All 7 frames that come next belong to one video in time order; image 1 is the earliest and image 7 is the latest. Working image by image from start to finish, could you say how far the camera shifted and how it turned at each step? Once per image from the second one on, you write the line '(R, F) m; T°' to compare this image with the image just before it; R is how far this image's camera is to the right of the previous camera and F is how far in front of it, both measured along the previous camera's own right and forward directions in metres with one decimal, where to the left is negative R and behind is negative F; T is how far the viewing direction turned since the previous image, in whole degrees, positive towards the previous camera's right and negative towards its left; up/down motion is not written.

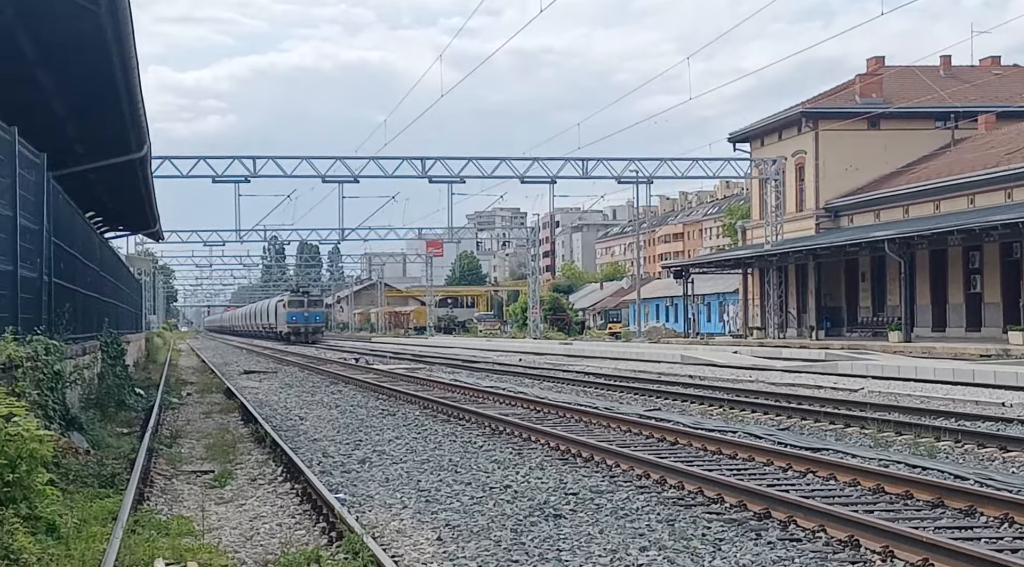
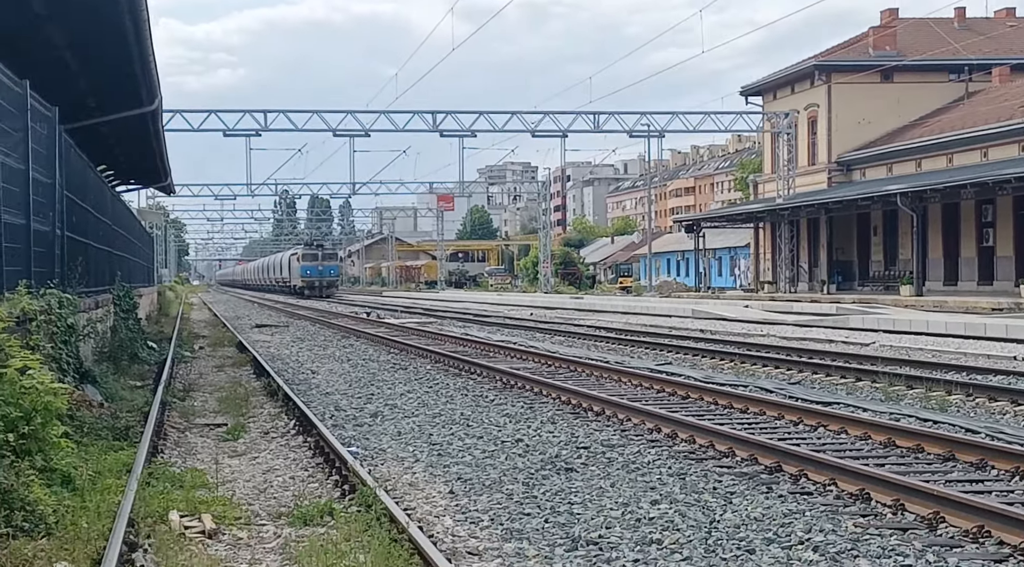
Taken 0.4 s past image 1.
(0.0, 0.0) m; 0°
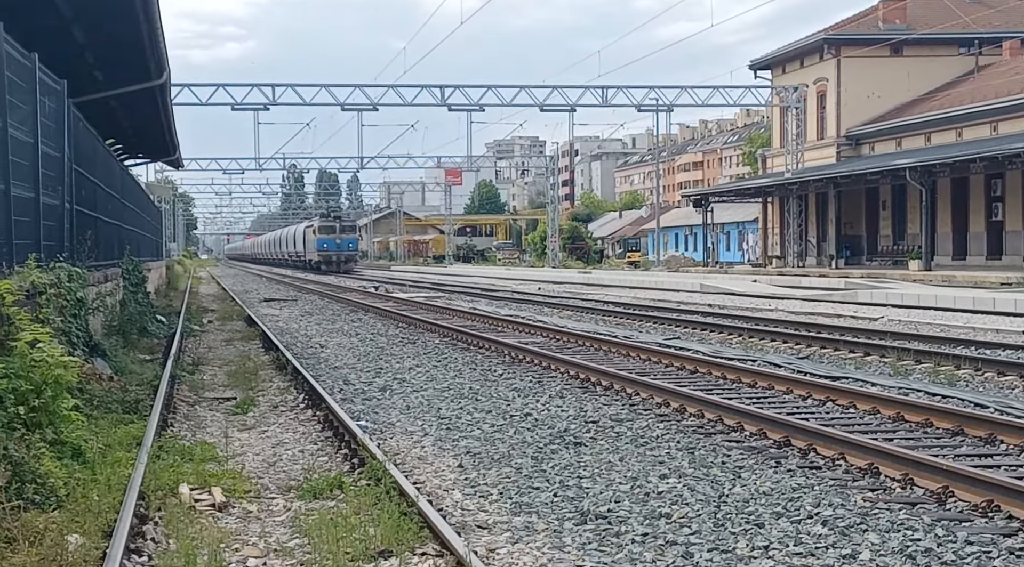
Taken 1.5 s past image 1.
(0.0, 0.0) m; 0°
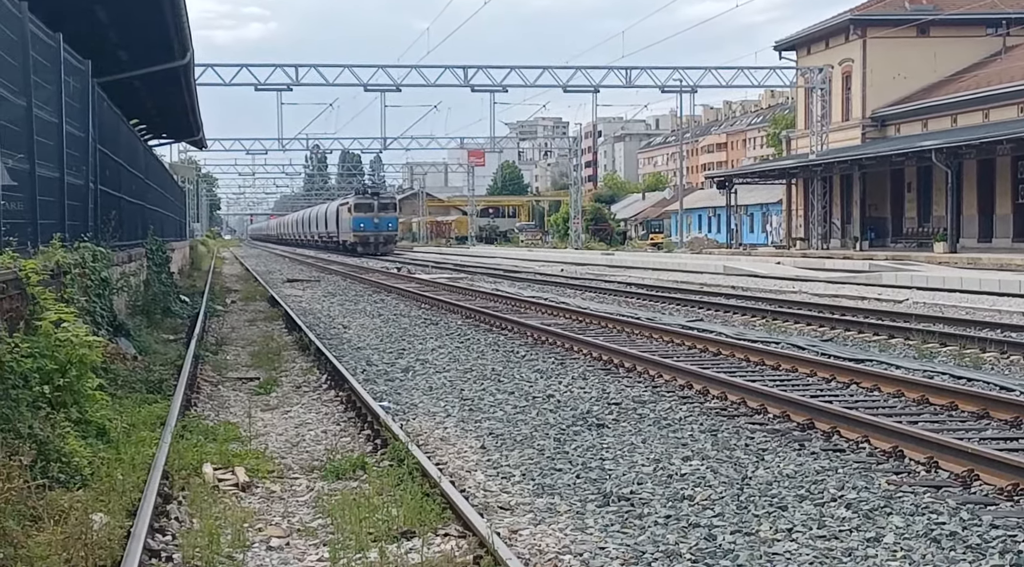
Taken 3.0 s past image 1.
(-0.1, 0.0) m; -1°
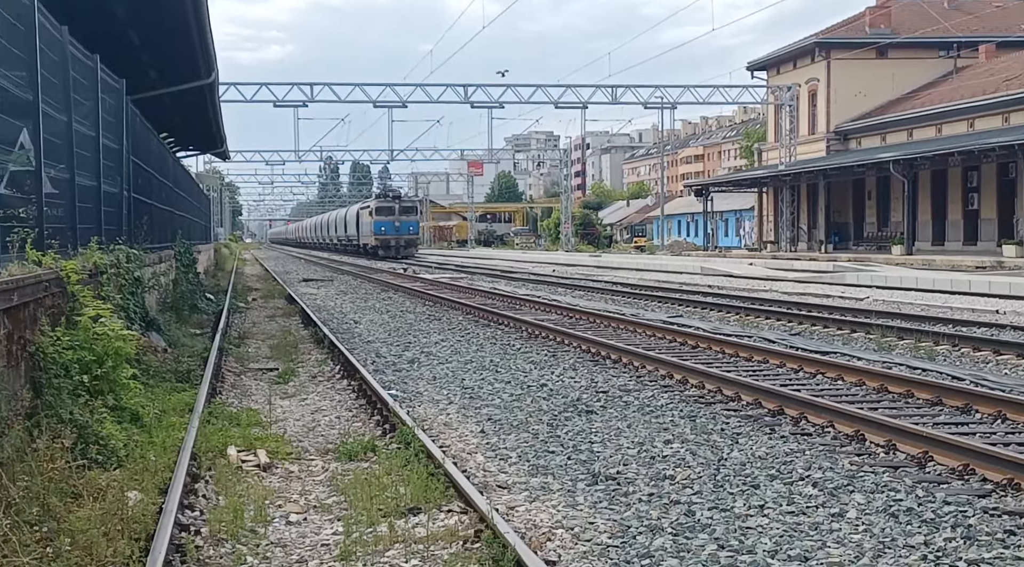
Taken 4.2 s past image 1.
(0.0, -1.0) m; 0°
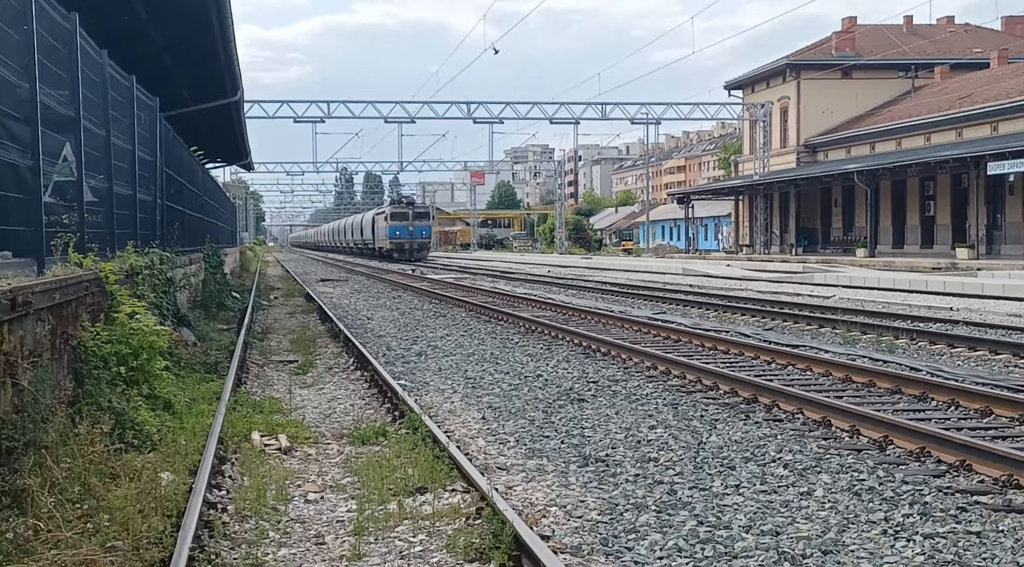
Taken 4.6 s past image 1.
(0.0, -1.1) m; 0°
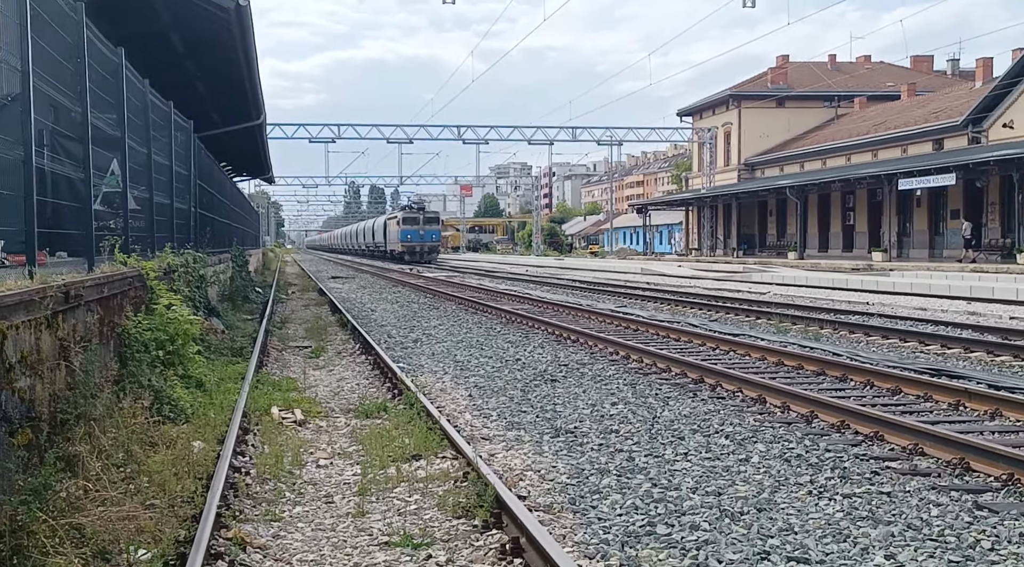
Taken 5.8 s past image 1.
(+0.1, -2.0) m; +1°
